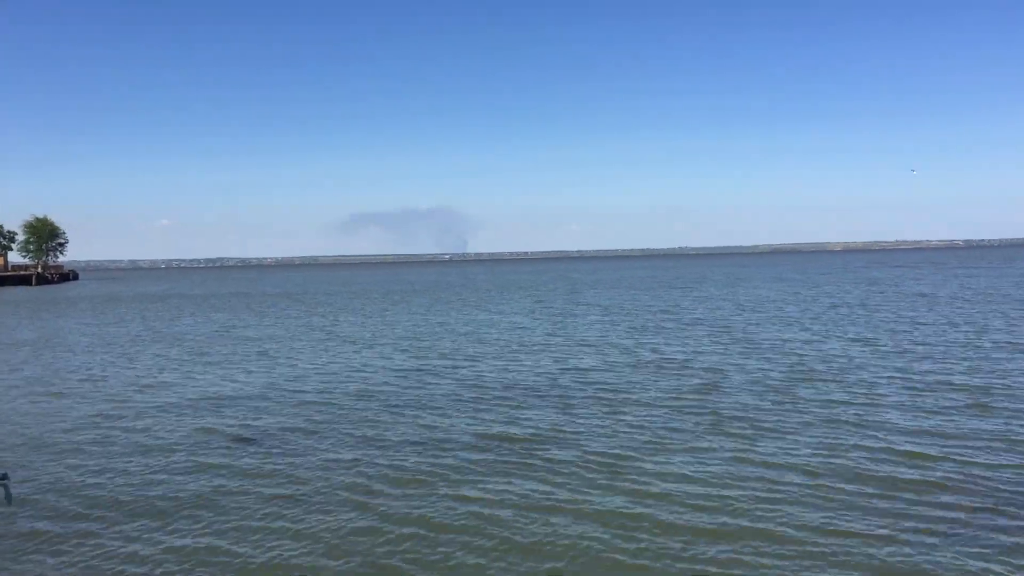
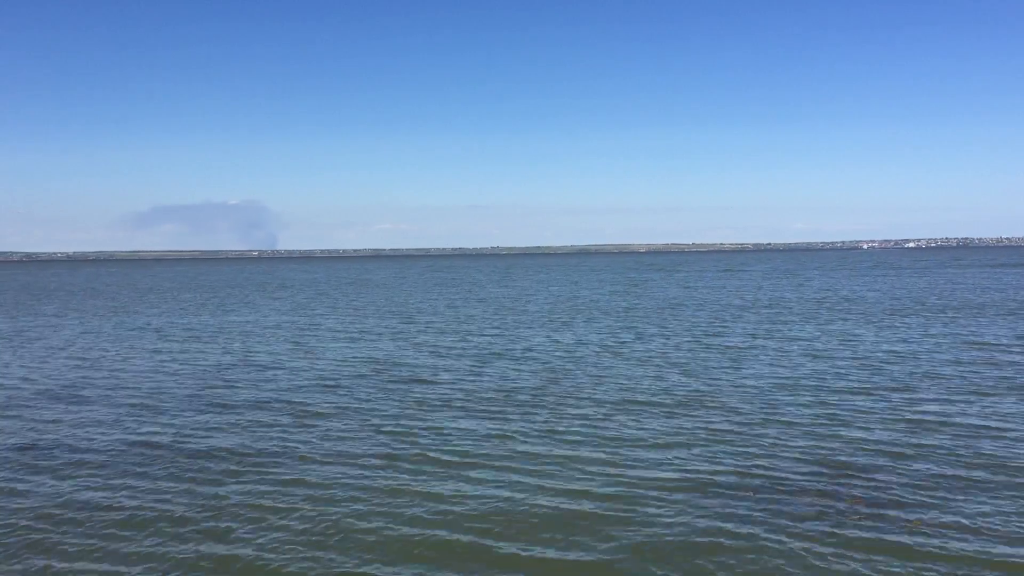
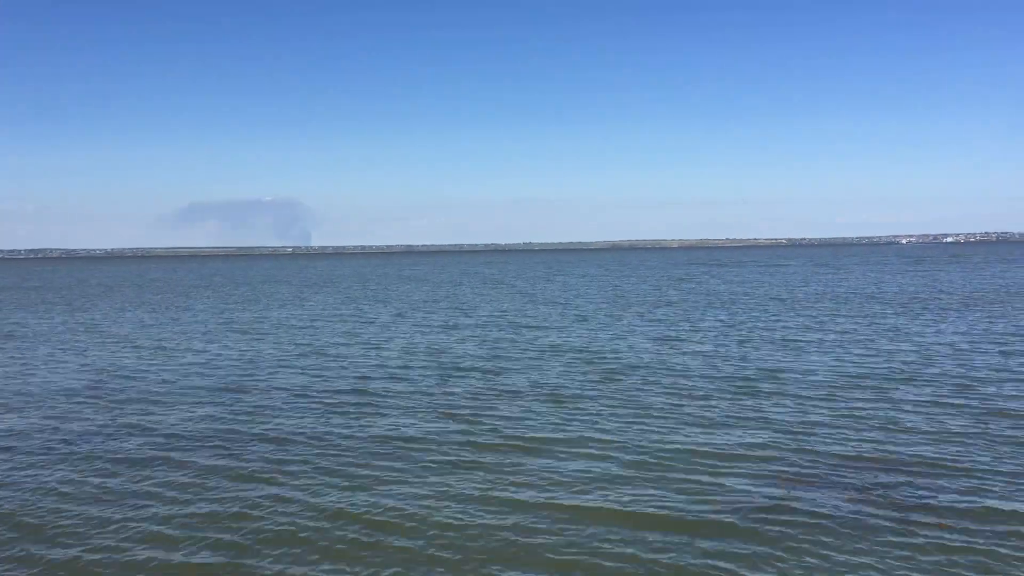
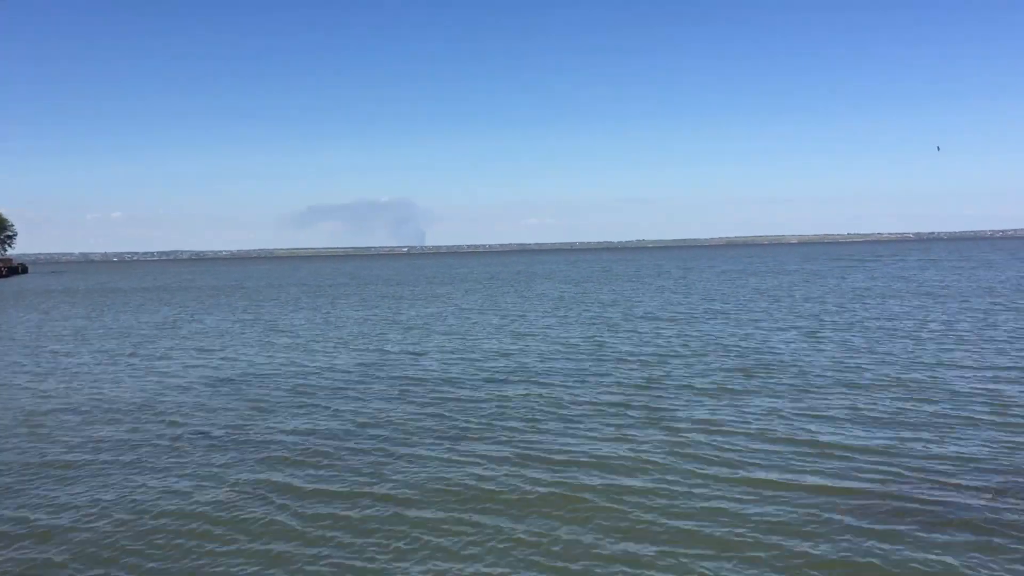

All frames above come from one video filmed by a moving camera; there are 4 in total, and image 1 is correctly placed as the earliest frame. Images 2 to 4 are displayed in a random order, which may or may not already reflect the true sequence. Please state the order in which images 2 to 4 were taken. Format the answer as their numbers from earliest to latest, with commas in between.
4, 3, 2
